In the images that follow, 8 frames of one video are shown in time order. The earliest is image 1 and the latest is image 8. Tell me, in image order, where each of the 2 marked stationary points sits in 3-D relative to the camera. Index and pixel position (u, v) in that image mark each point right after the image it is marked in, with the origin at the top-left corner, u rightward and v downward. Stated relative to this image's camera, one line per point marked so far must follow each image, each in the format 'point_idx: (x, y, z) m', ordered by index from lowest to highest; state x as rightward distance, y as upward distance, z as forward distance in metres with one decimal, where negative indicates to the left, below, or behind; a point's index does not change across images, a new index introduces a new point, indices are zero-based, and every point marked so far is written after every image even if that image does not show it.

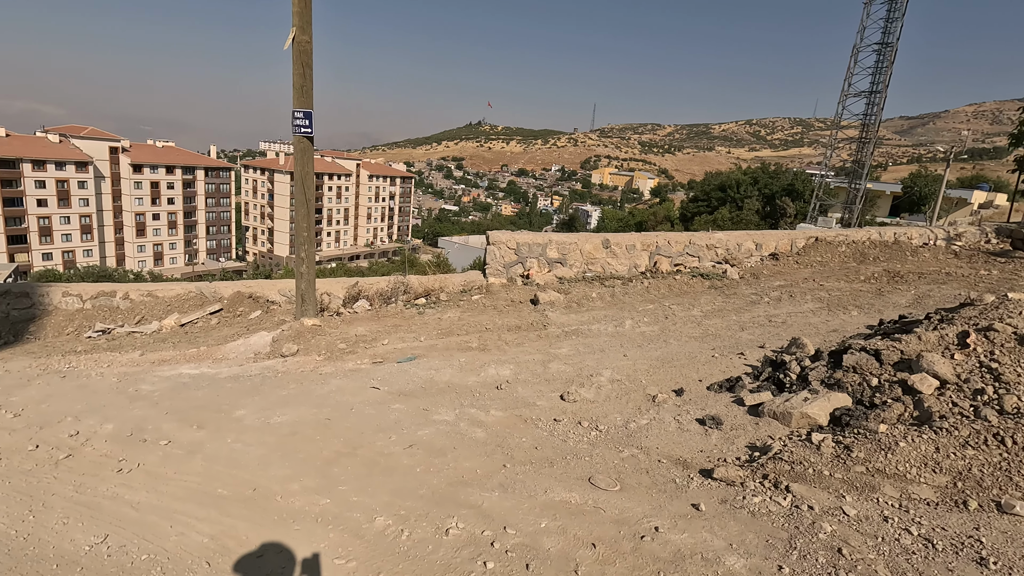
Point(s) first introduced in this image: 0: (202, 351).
0: (-3.1, -0.6, +5.4) m
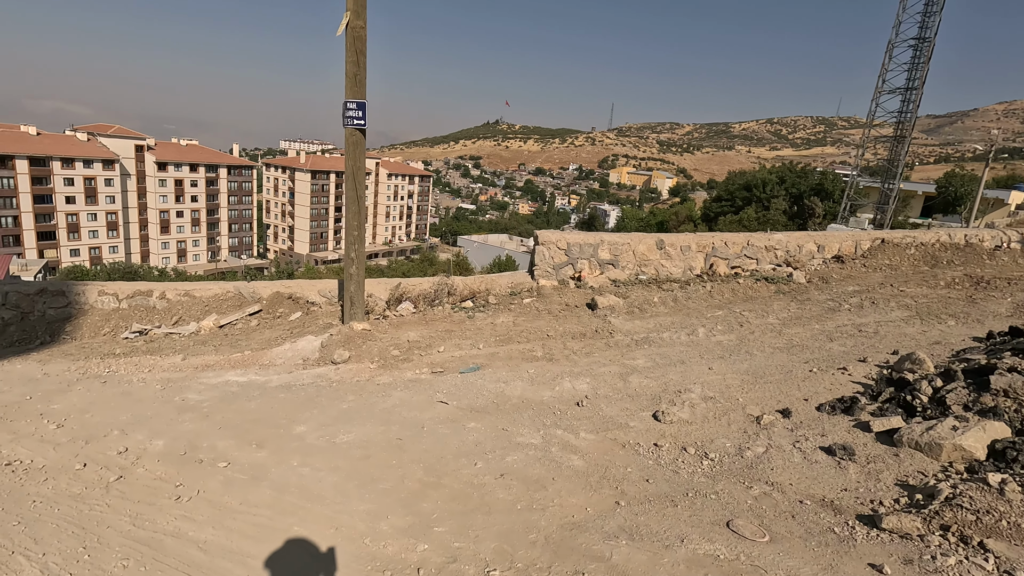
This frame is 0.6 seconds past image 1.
0: (-2.5, -0.7, +5.1) m
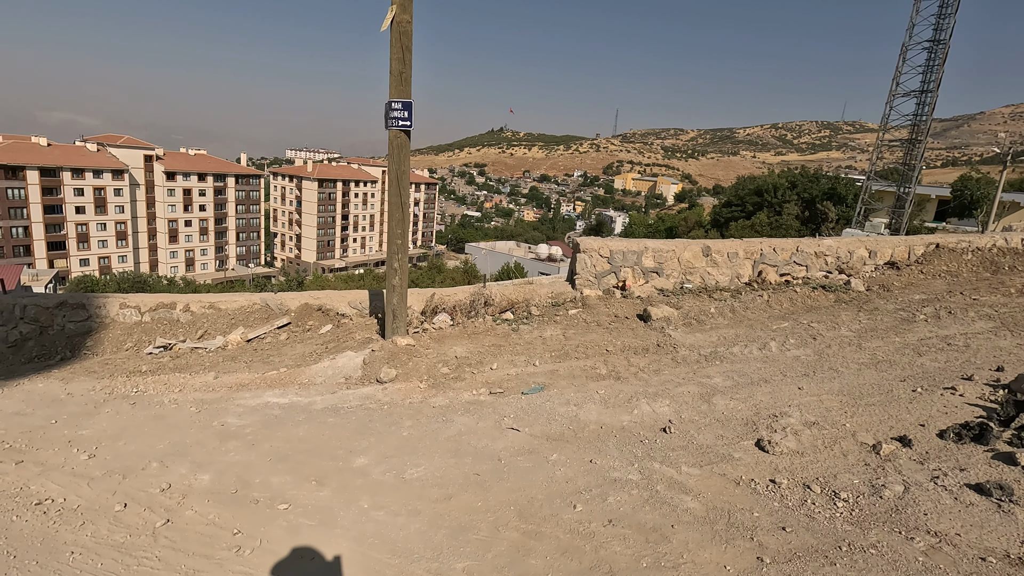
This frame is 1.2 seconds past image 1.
0: (-2.0, -0.8, +4.8) m
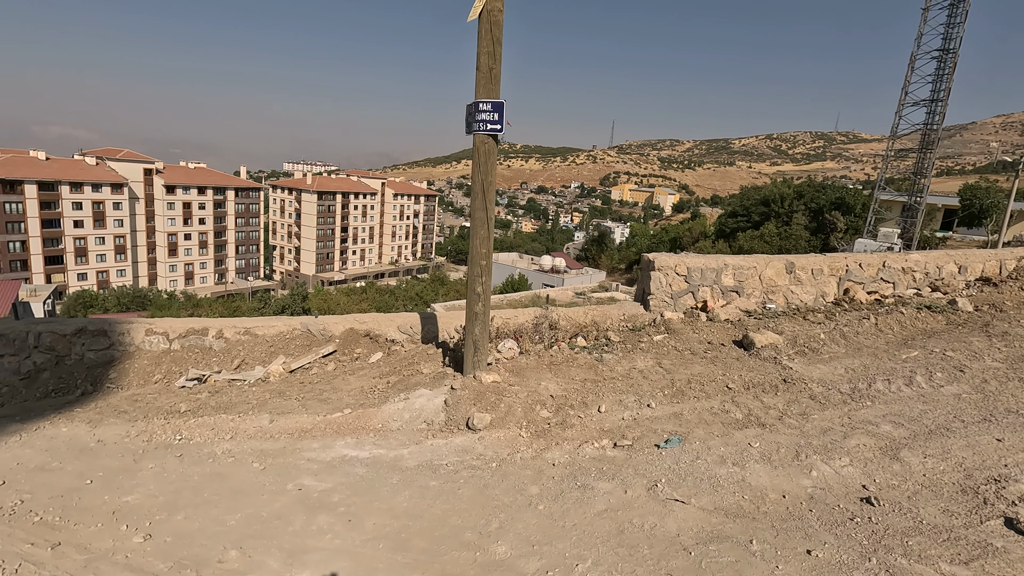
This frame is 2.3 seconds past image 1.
0: (-1.2, -1.0, +4.1) m
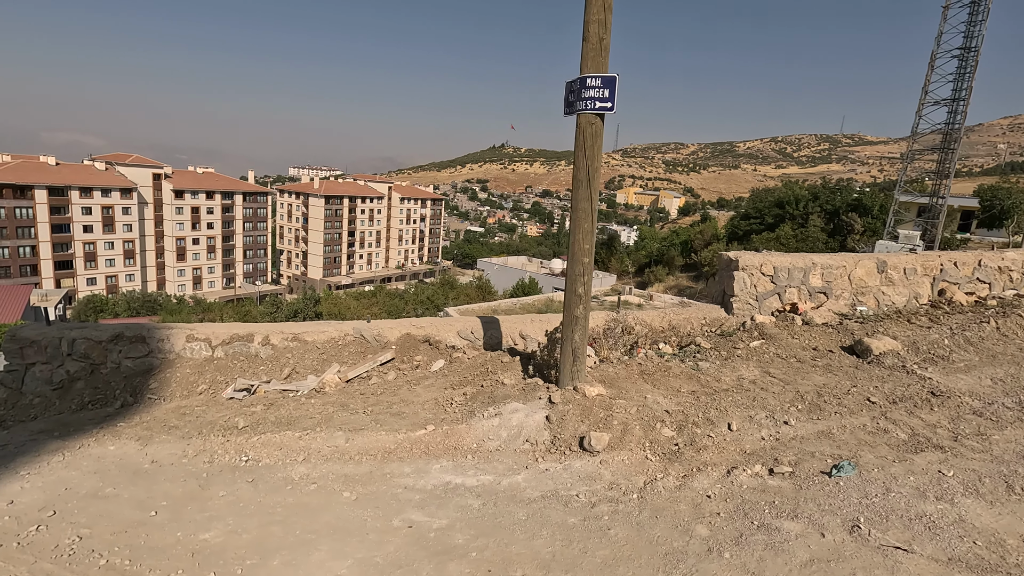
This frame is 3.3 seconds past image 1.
0: (-0.5, -1.0, +3.6) m
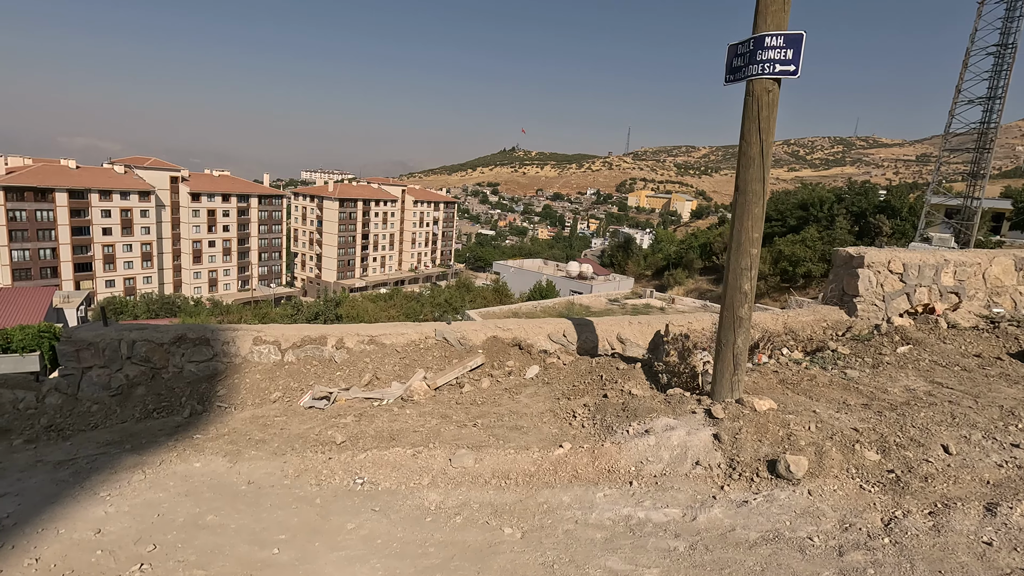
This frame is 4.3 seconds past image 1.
0: (+0.4, -1.0, +3.1) m
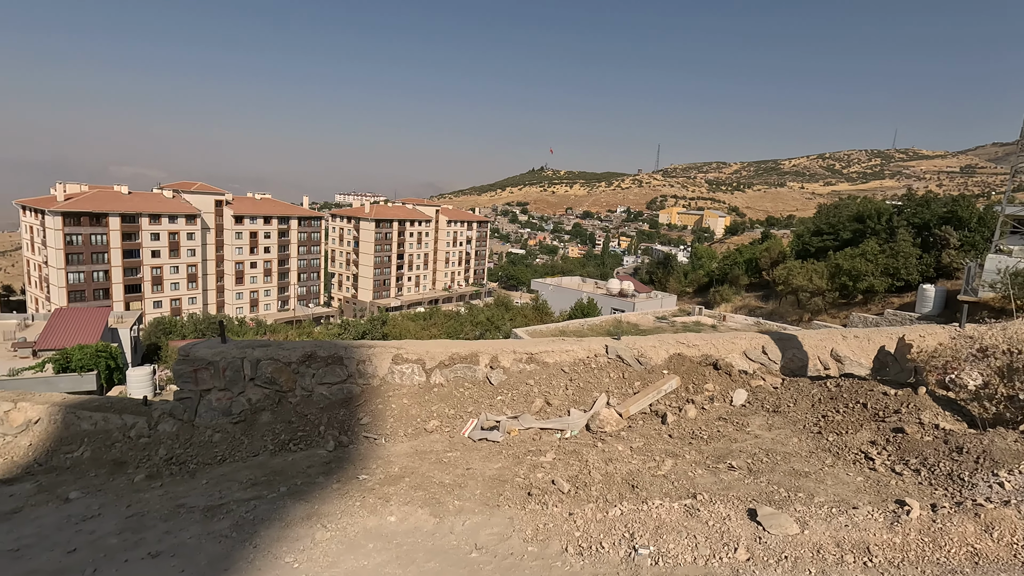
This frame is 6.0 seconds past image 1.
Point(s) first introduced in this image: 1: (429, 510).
0: (+1.9, -1.0, +2.2) m
1: (-0.4, -1.2, +2.8) m
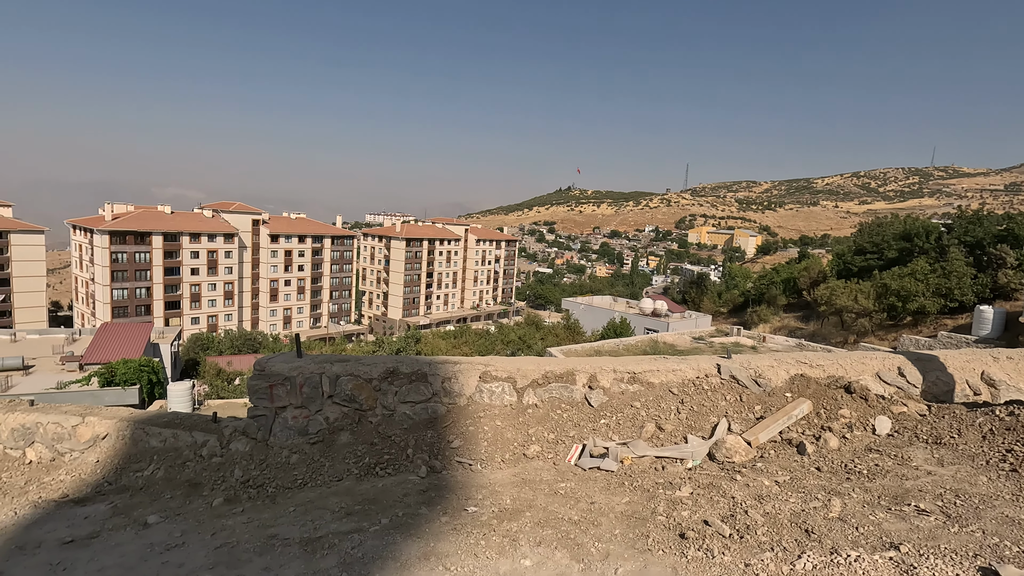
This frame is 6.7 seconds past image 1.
0: (+2.5, -1.0, +1.7) m
1: (+0.3, -1.2, +2.4) m
